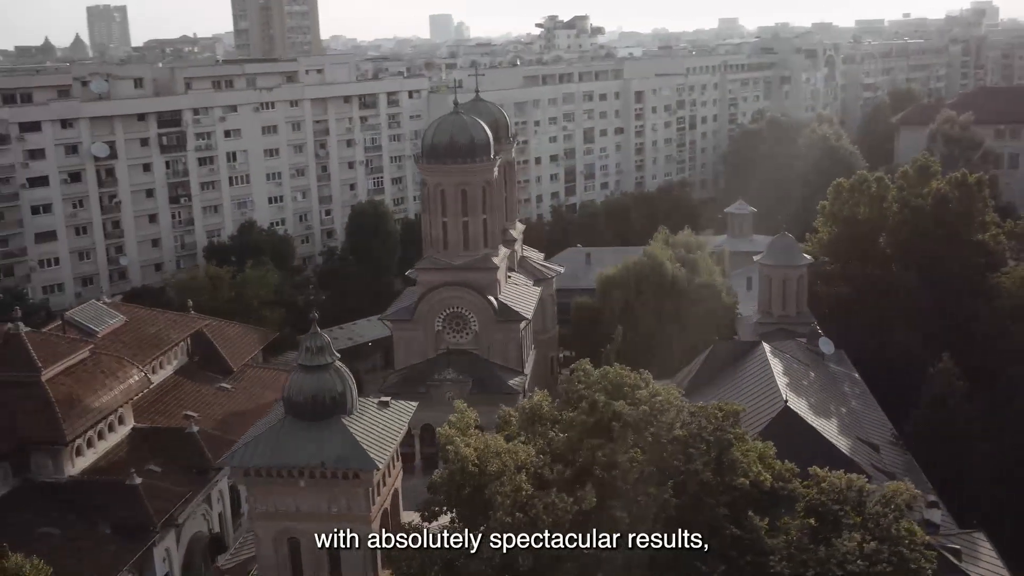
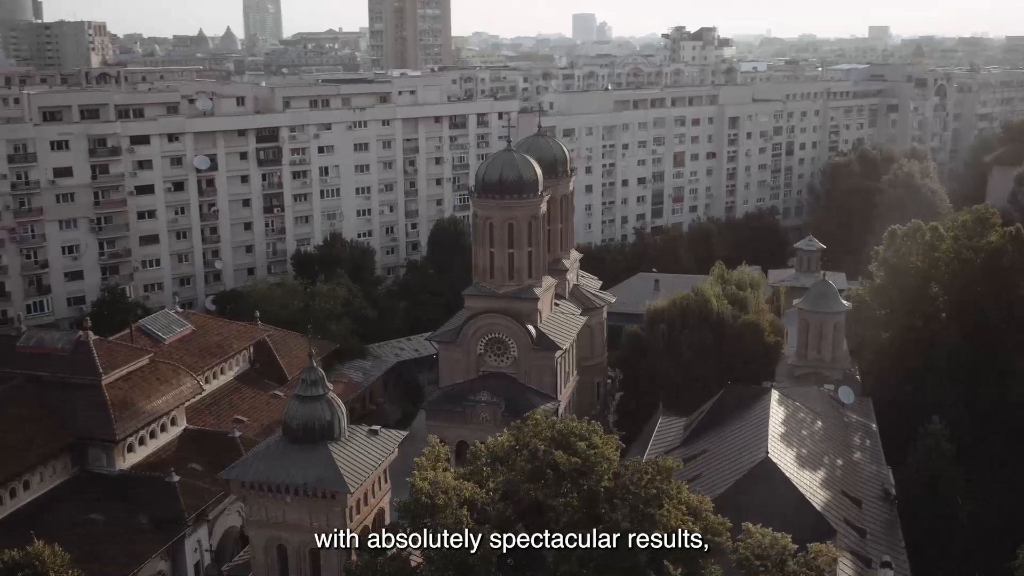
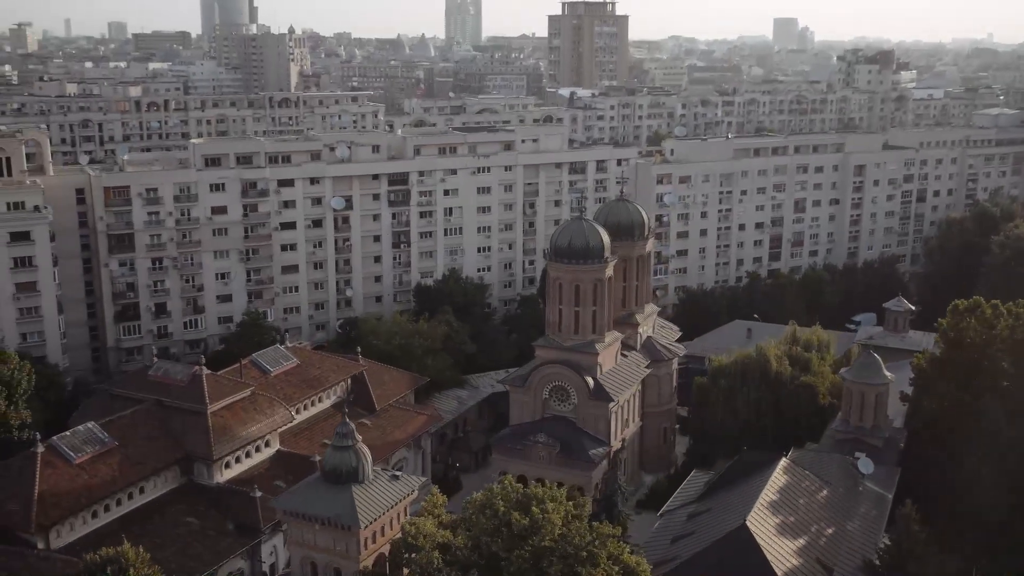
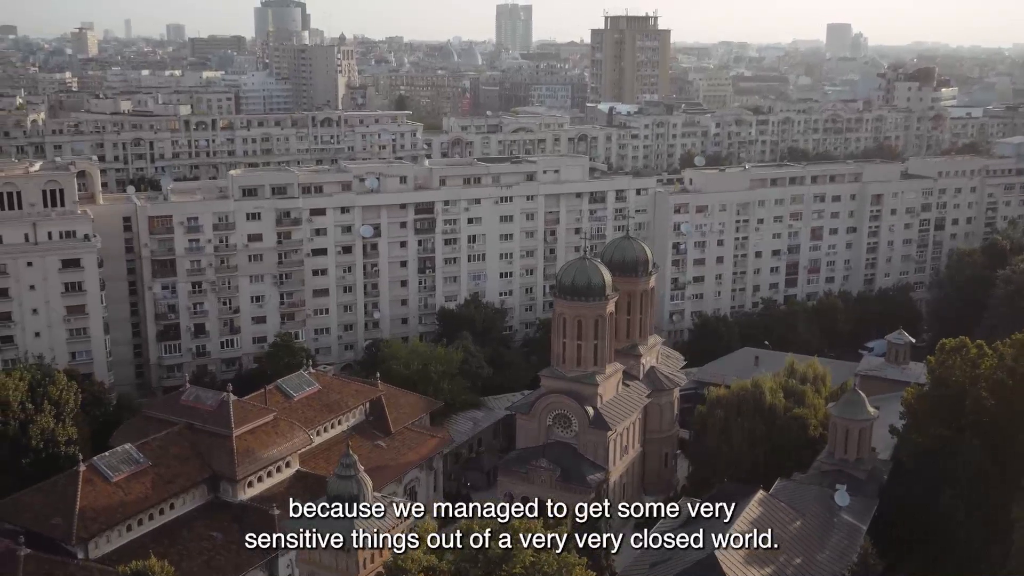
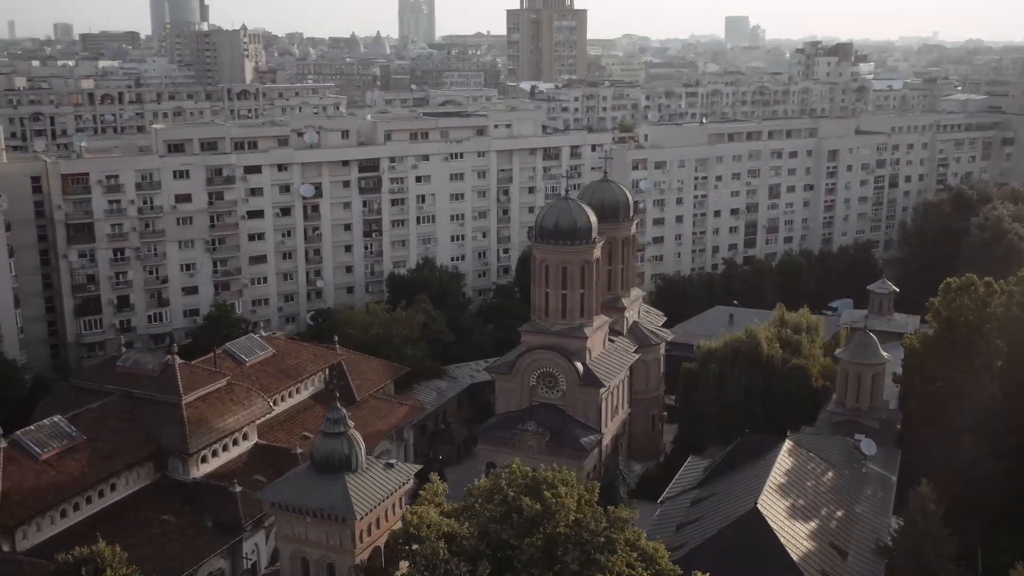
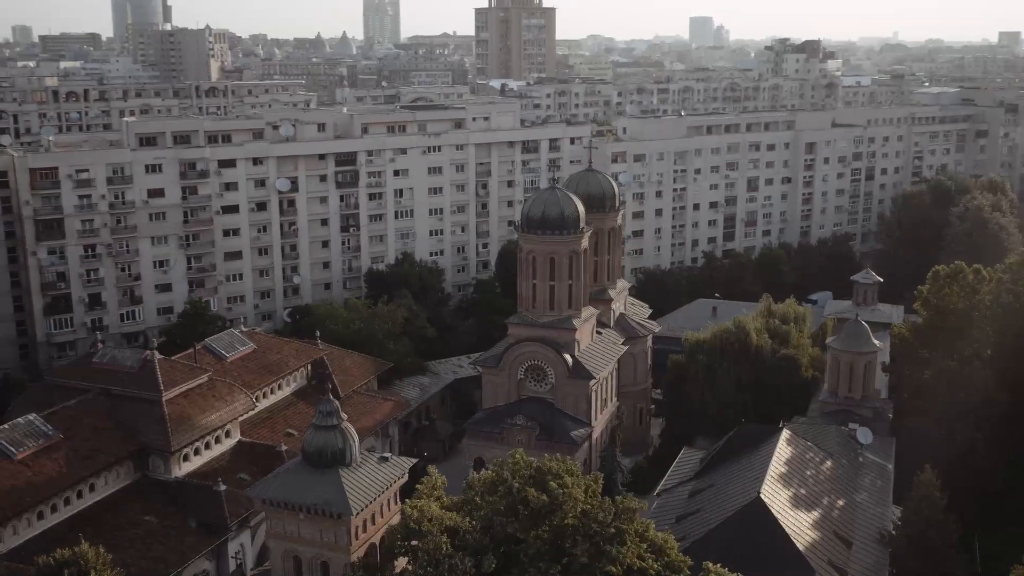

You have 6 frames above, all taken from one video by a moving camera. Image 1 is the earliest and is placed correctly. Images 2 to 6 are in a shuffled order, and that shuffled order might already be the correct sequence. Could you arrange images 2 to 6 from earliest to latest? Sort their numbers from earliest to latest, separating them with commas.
2, 6, 5, 3, 4
